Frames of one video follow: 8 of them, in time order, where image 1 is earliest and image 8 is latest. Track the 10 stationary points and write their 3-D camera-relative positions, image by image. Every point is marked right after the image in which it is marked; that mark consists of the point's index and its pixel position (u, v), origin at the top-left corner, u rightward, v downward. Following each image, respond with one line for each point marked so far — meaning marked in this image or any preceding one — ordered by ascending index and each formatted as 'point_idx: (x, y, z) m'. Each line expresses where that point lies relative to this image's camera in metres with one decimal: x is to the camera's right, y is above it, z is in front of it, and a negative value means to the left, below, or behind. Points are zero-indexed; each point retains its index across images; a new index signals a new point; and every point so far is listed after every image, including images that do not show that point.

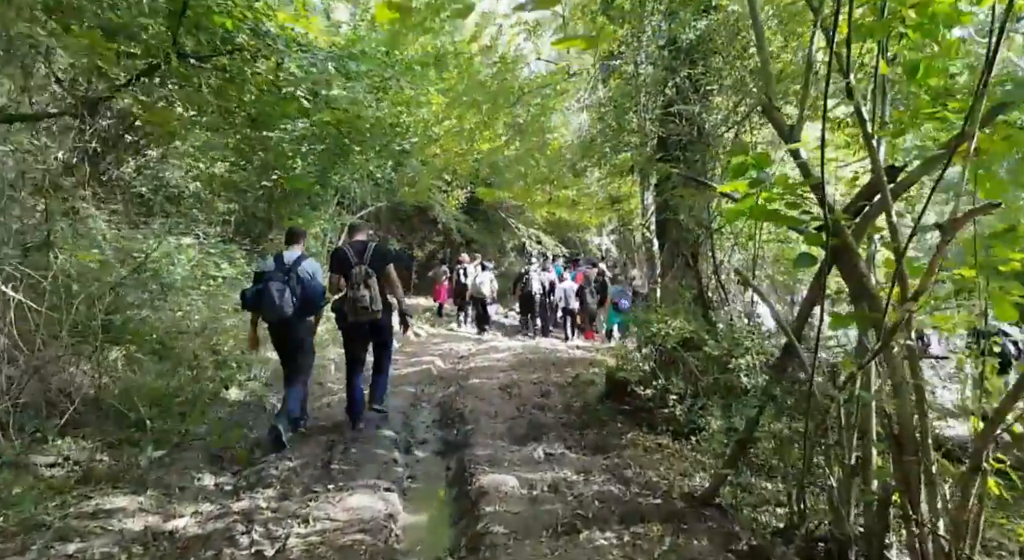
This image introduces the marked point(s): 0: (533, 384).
0: (+0.2, -1.1, +8.5) m
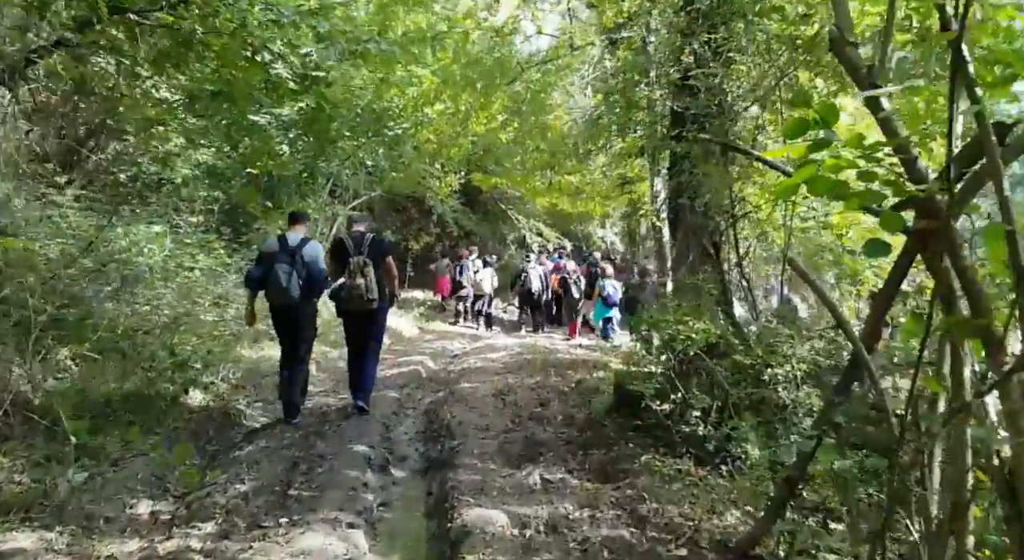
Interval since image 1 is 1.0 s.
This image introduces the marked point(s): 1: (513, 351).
0: (+0.2, -1.0, +7.6) m
1: (0.0, -0.9, +10.6) m
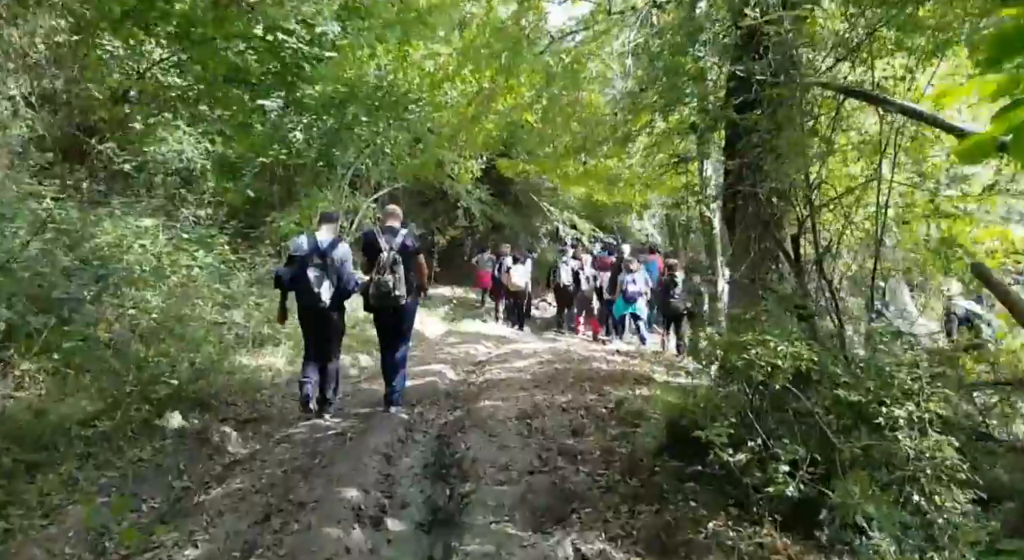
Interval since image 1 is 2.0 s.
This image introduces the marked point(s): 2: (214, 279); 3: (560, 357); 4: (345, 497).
0: (+0.4, -1.0, +6.4) m
1: (+0.3, -0.9, +9.4) m
2: (-3.9, 0.0, +10.8) m
3: (+0.5, -0.9, +9.5) m
4: (-1.0, -1.3, +4.8) m
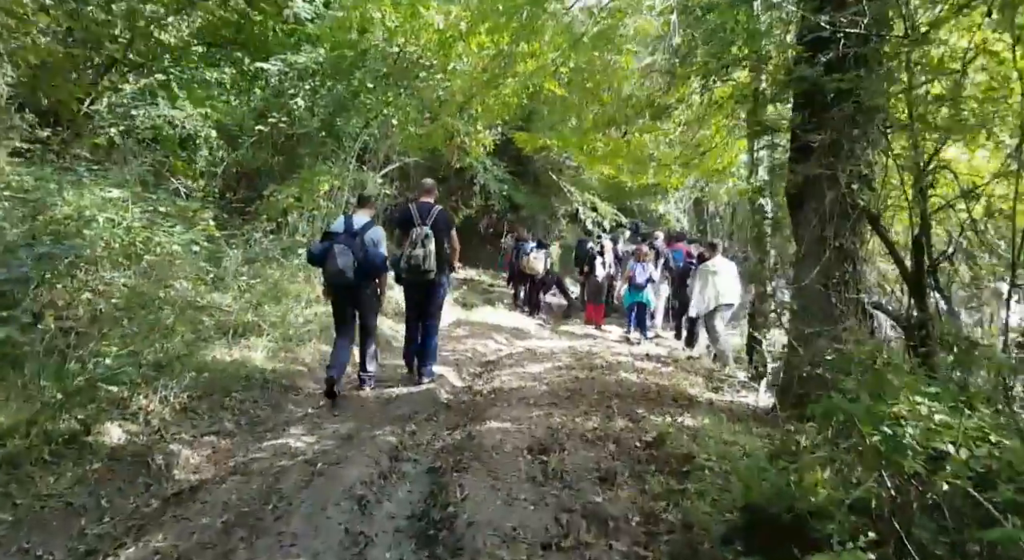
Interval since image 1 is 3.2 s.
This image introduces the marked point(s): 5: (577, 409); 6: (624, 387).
0: (+0.5, -1.0, +5.1) m
1: (+0.5, -0.9, +8.1) m
2: (-3.7, +0.2, +9.5) m
3: (+0.7, -0.8, +8.3) m
4: (-0.9, -1.3, +3.6) m
5: (+0.5, -1.0, +6.1) m
6: (+0.9, -0.9, +6.9) m
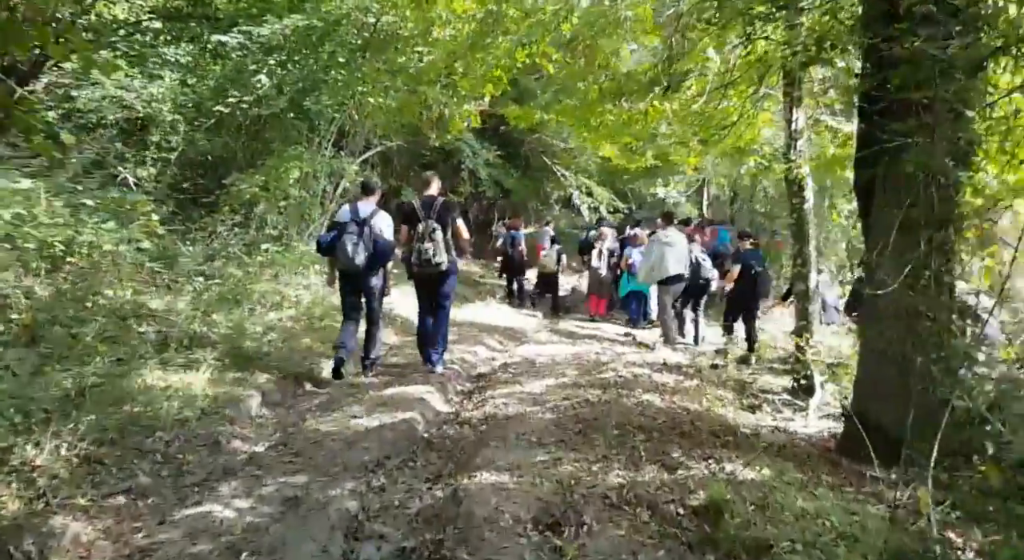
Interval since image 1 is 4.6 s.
0: (+0.5, -1.1, +3.7) m
1: (+0.4, -0.9, +6.7) m
2: (-3.8, +0.2, +8.1) m
3: (+0.6, -0.8, +6.9) m
4: (-0.9, -1.4, +2.2) m
5: (+0.5, -1.0, +4.7) m
6: (+0.9, -0.9, +5.5) m
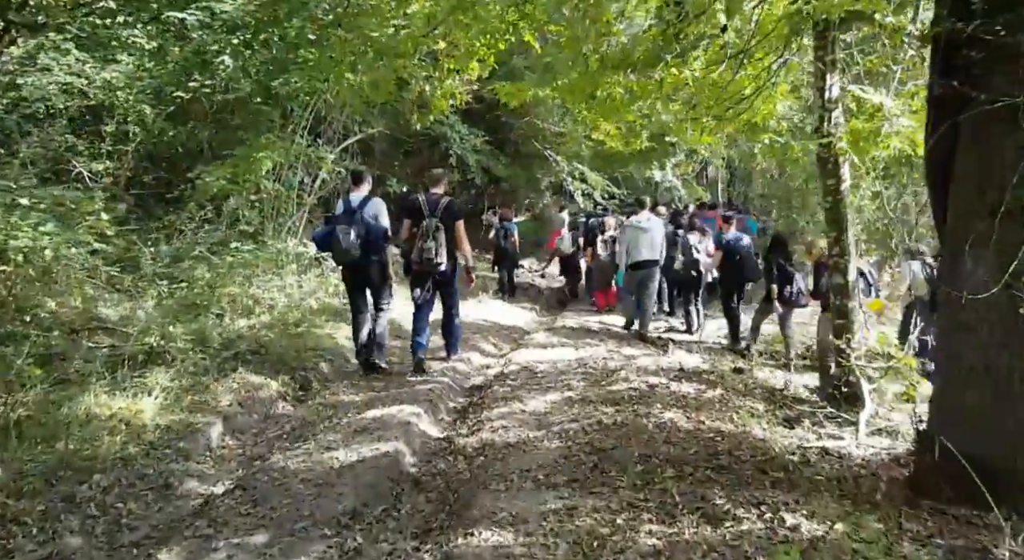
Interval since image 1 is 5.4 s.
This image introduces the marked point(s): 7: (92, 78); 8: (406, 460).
0: (+0.5, -1.1, +2.9) m
1: (+0.4, -0.9, +5.9) m
2: (-3.8, +0.1, +7.2) m
3: (+0.6, -0.8, +6.0) m
4: (-0.9, -1.5, +1.3) m
5: (+0.5, -1.0, +3.8) m
6: (+0.9, -0.9, +4.6) m
7: (-4.6, +2.2, +9.1) m
8: (-0.6, -1.1, +4.9) m
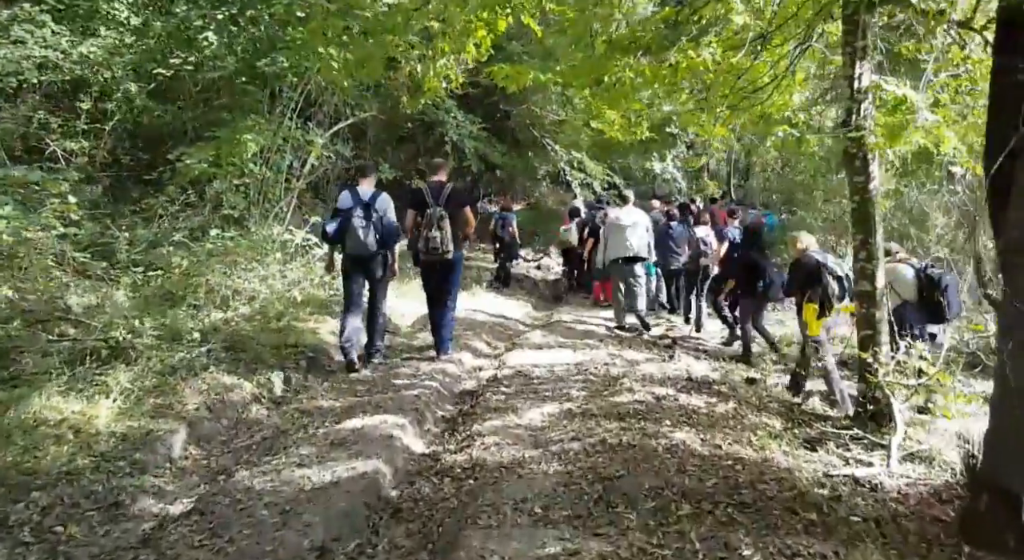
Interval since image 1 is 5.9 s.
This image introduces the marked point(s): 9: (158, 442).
0: (+0.5, -1.2, +2.3) m
1: (+0.4, -0.9, +5.3) m
2: (-3.9, +0.2, +6.6) m
3: (+0.6, -0.8, +5.5) m
4: (-0.9, -1.5, +0.8) m
5: (+0.5, -1.1, +3.3) m
6: (+0.9, -0.9, +4.1) m
7: (-4.6, +2.4, +8.5) m
8: (-0.7, -1.1, +4.4) m
9: (-2.2, -1.0, +5.1) m
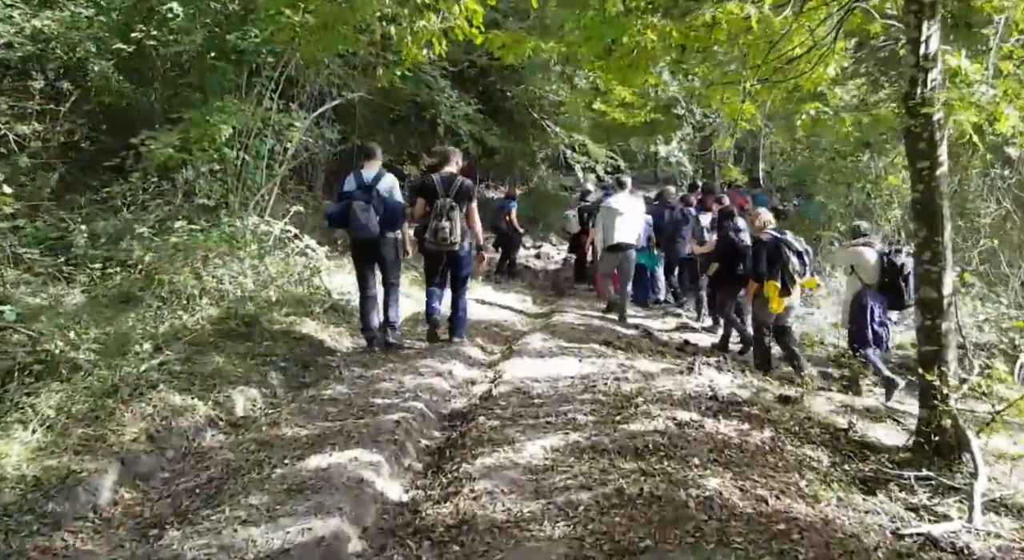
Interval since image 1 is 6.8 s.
0: (+0.5, -1.3, +1.5) m
1: (+0.4, -0.9, +4.4) m
2: (-3.9, +0.2, +5.7) m
3: (+0.6, -0.9, +4.6) m
4: (-0.9, -1.7, -0.1) m
5: (+0.4, -1.1, +2.4) m
6: (+0.9, -1.0, +3.2) m
7: (-4.6, +2.4, +7.6) m
8: (-0.7, -1.1, +3.5) m
9: (-2.2, -1.1, +4.2) m
